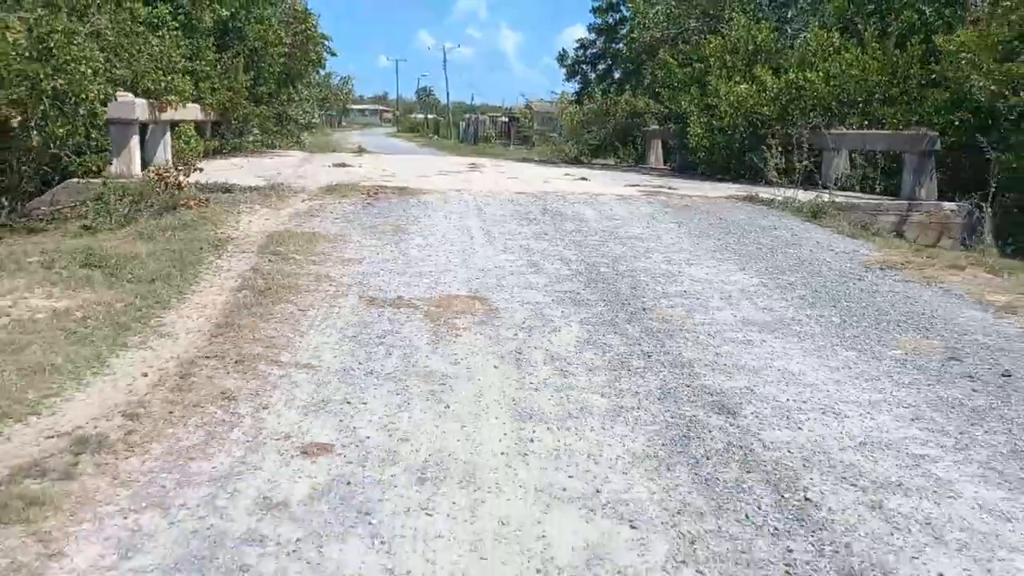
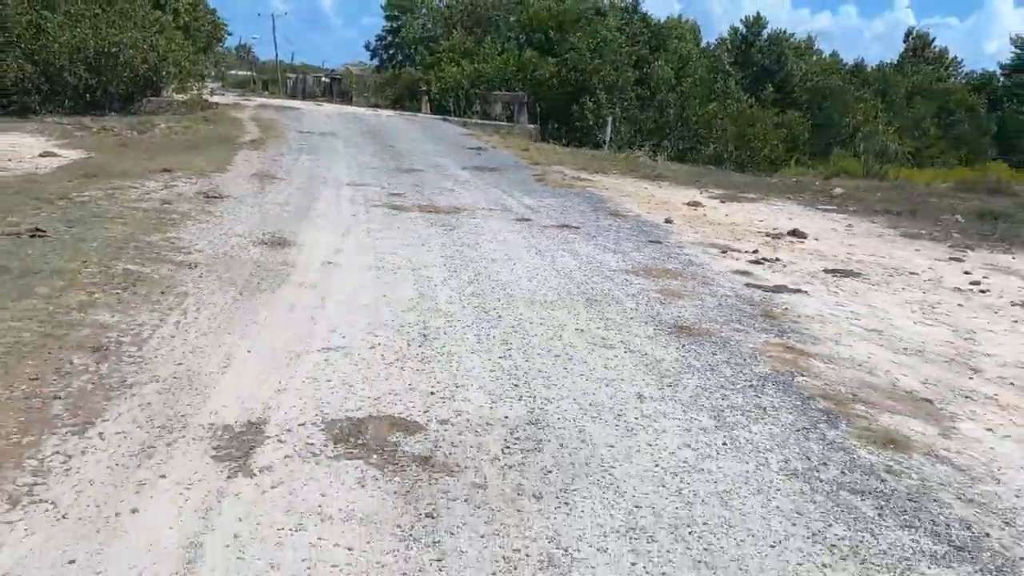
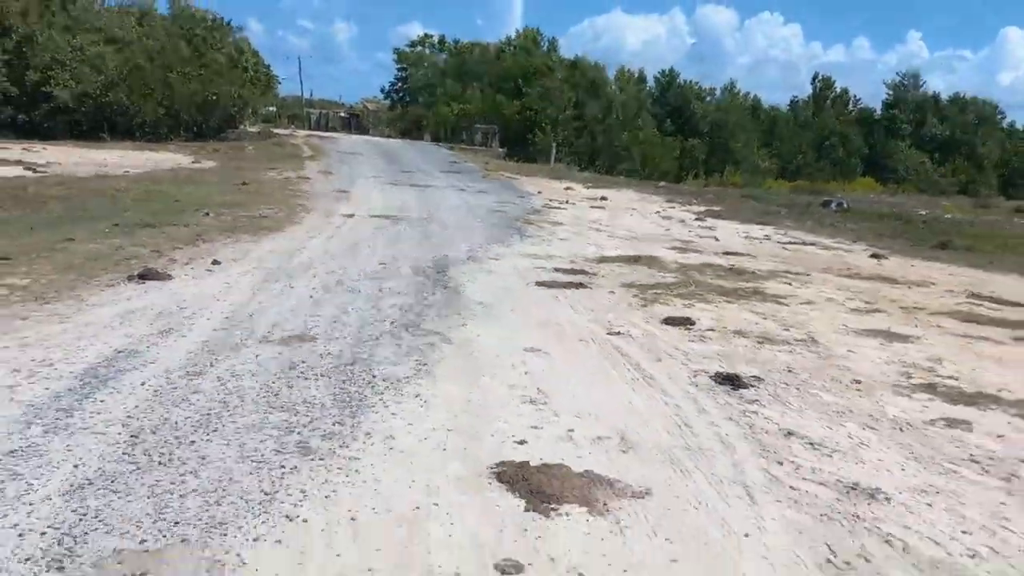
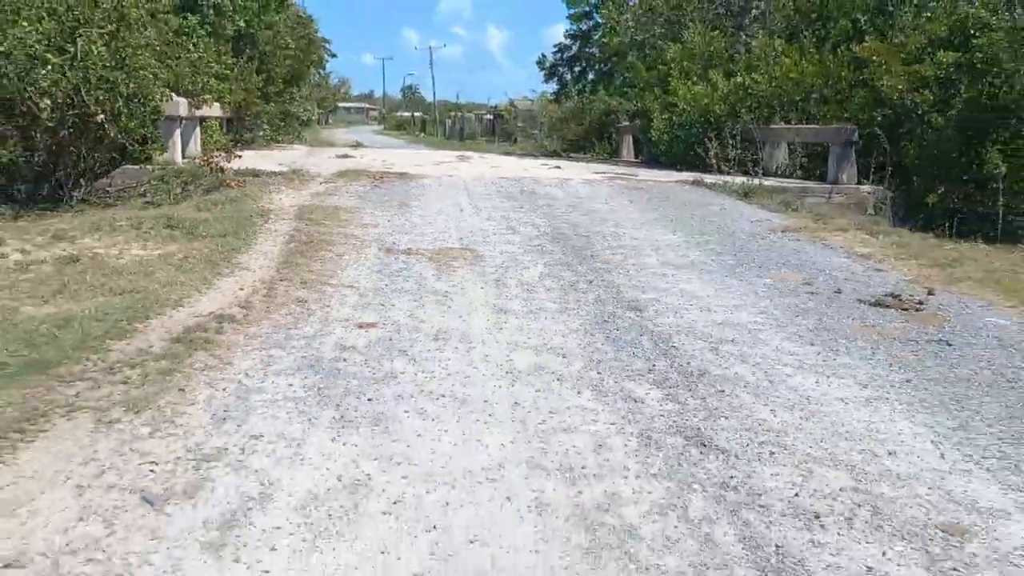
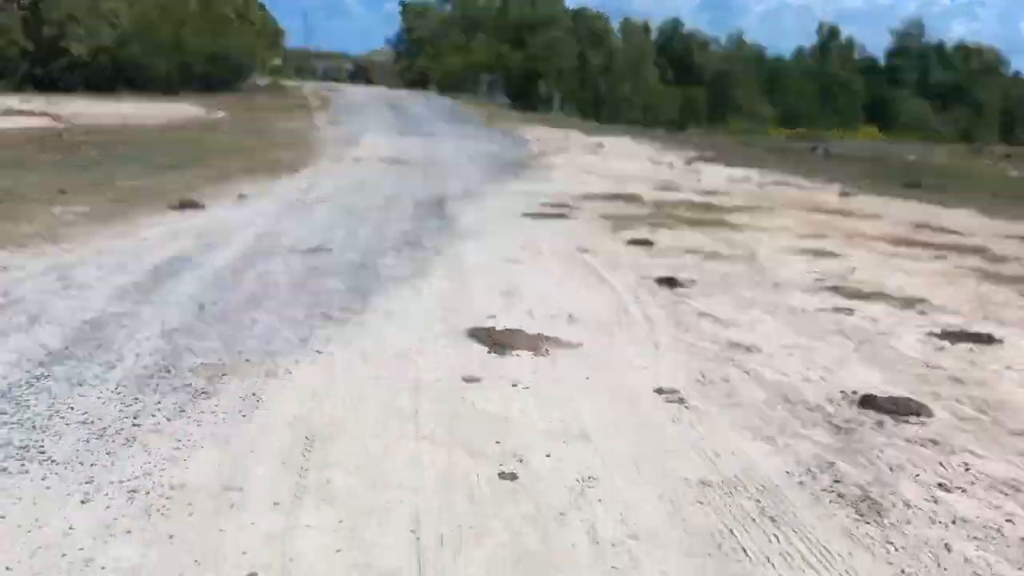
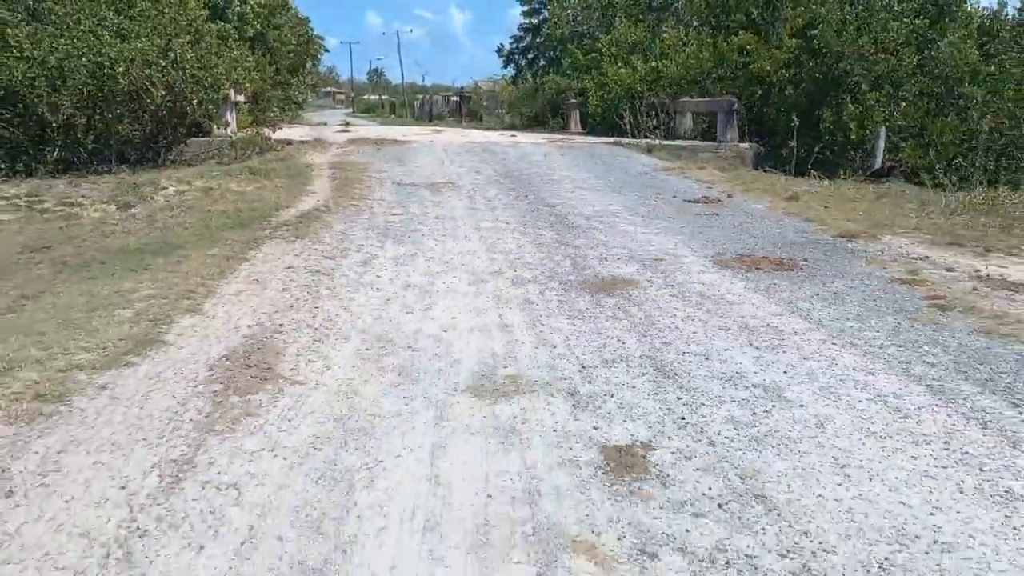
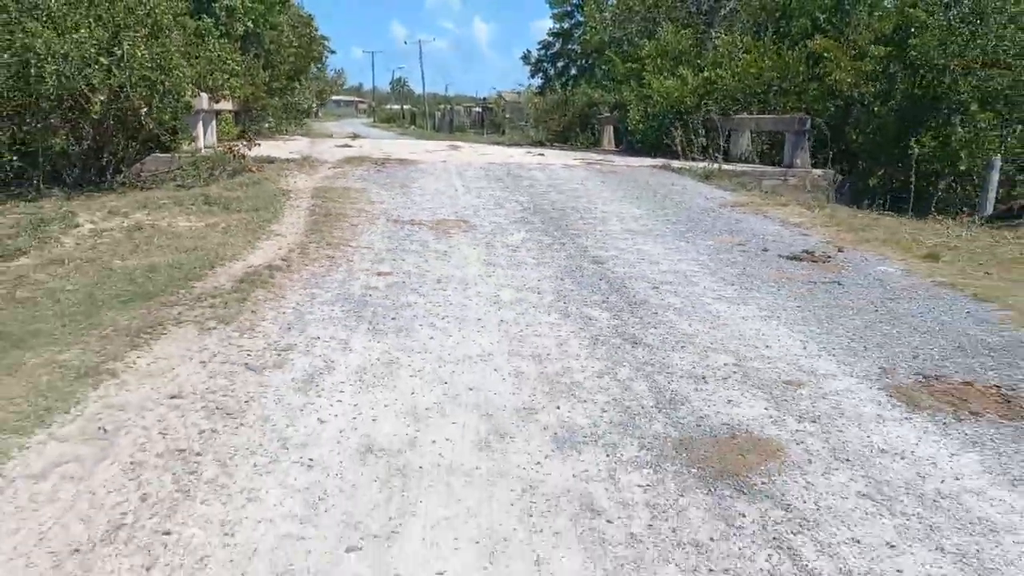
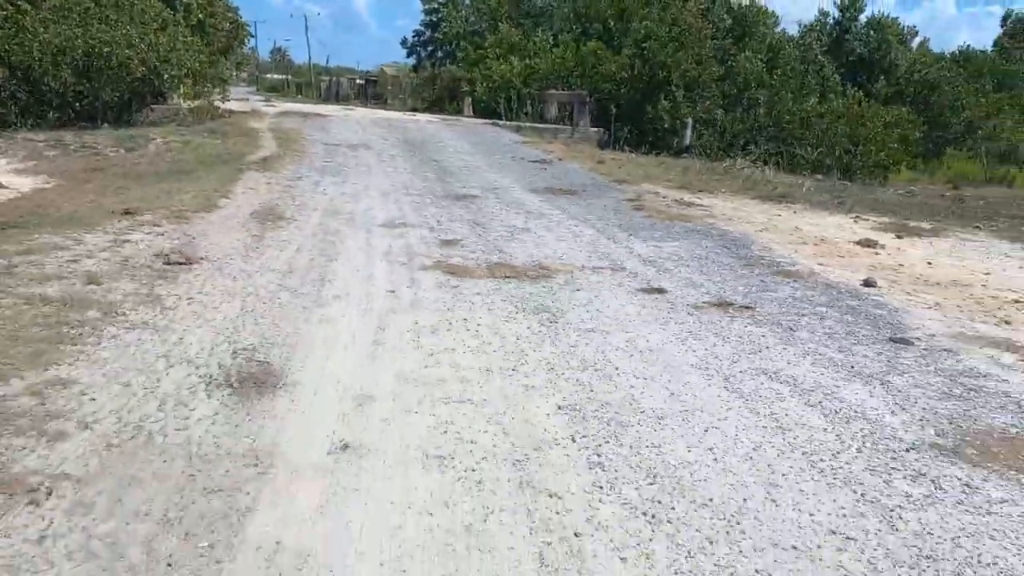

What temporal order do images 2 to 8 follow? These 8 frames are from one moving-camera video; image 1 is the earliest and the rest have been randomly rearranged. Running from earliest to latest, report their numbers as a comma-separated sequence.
4, 7, 6, 8, 2, 3, 5
